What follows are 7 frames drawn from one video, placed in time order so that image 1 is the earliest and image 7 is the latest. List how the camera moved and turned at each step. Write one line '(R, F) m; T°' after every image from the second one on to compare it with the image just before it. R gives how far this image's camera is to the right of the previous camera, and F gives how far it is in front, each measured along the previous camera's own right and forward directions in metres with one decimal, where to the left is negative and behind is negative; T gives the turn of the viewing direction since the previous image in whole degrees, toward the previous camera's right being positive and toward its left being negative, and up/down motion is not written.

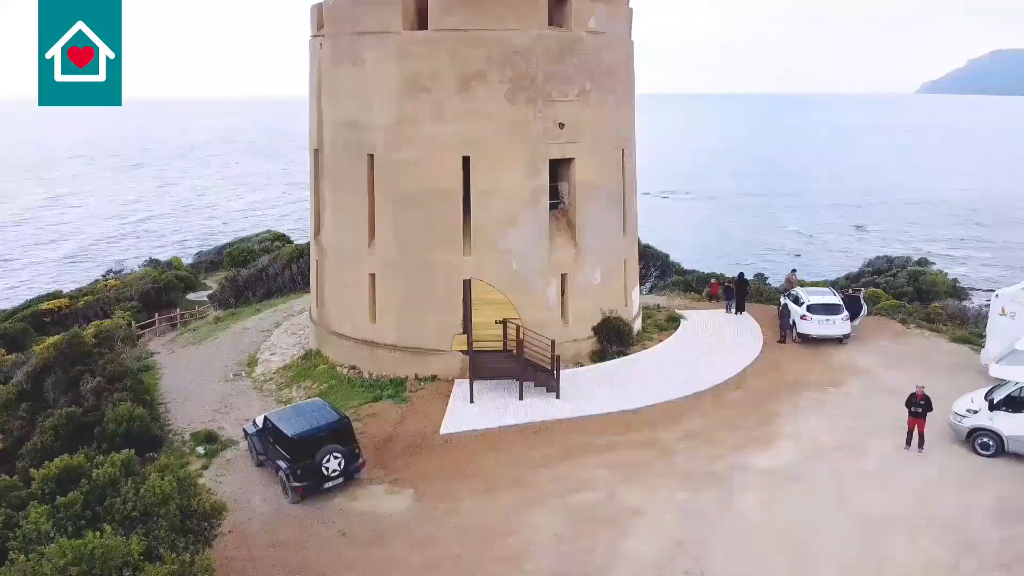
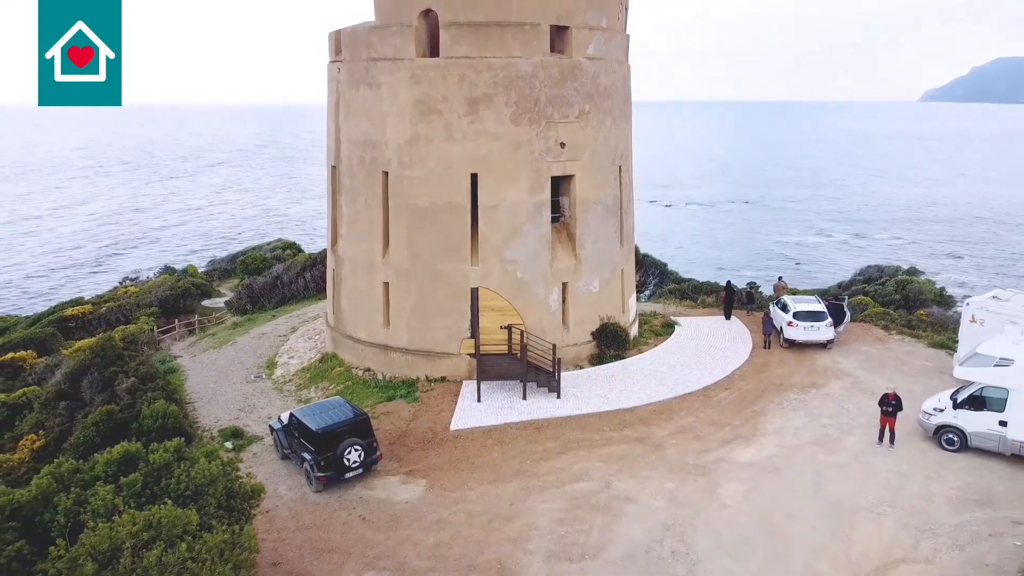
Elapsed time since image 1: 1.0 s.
(0.0, -1.0) m; 0°
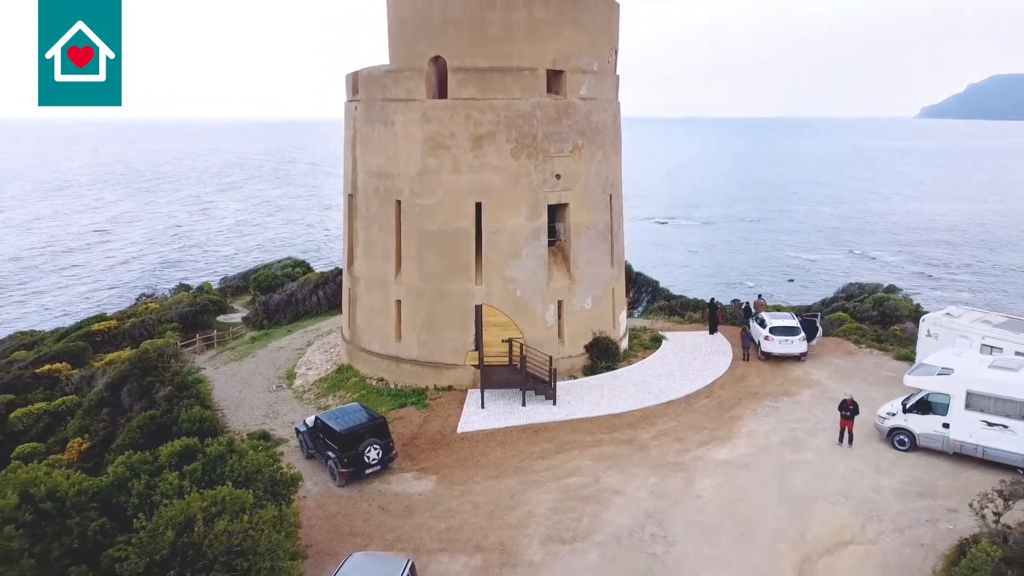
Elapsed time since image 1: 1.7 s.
(0.0, -1.5) m; 0°
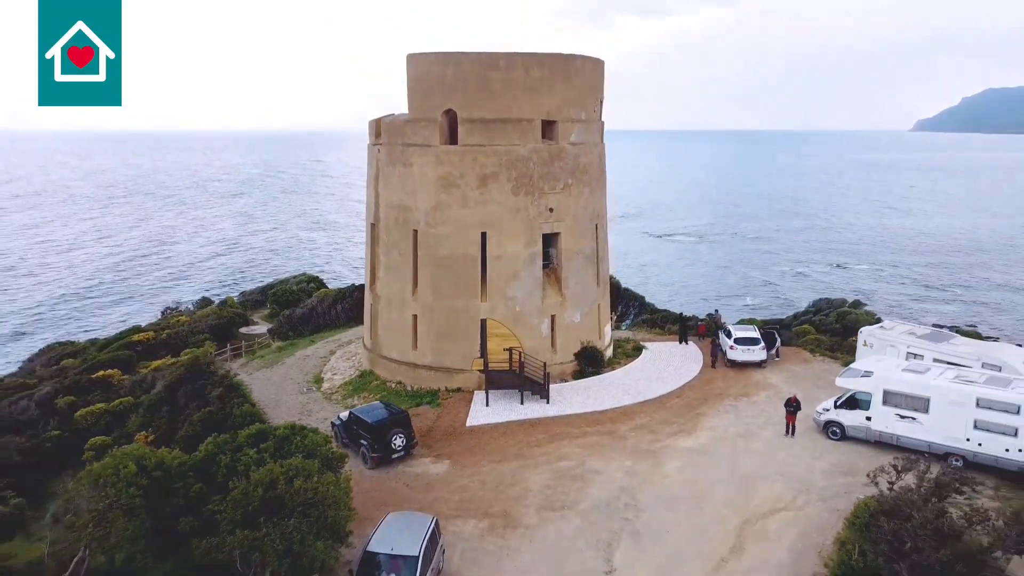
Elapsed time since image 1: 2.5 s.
(-0.1, -2.7) m; 0°
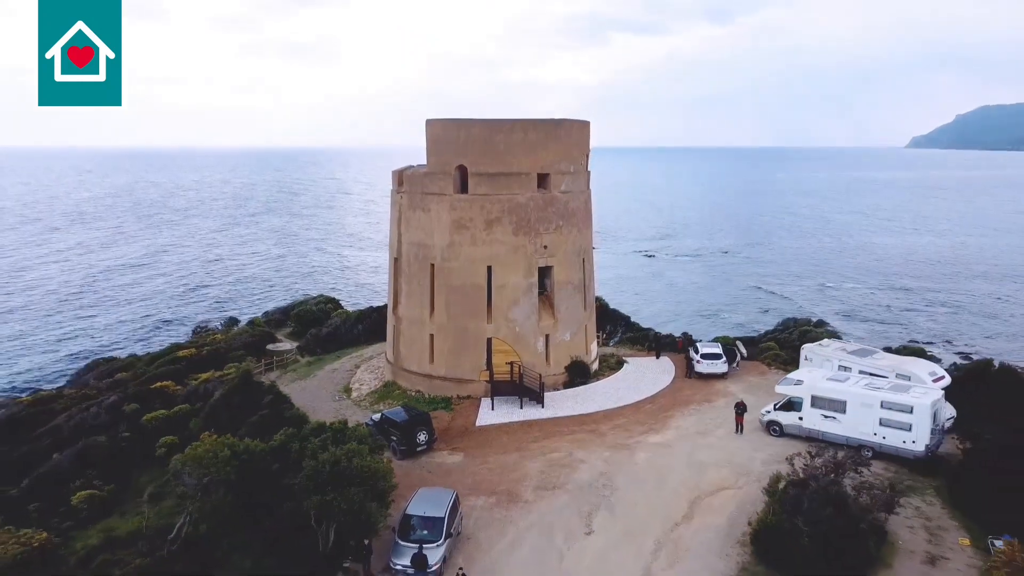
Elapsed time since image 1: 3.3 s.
(-0.1, -3.7) m; 0°
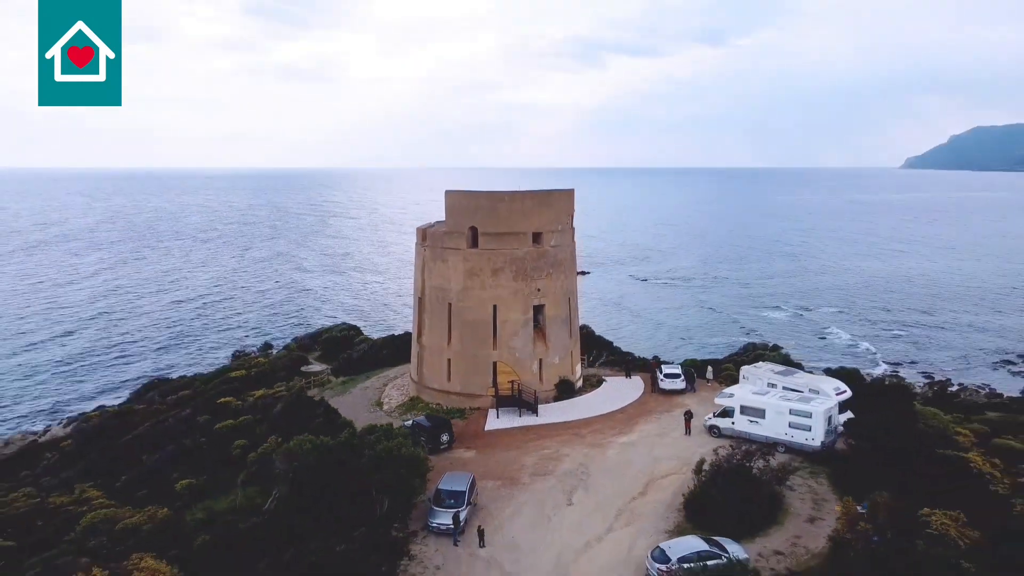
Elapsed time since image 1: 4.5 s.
(-0.1, -5.9) m; 0°
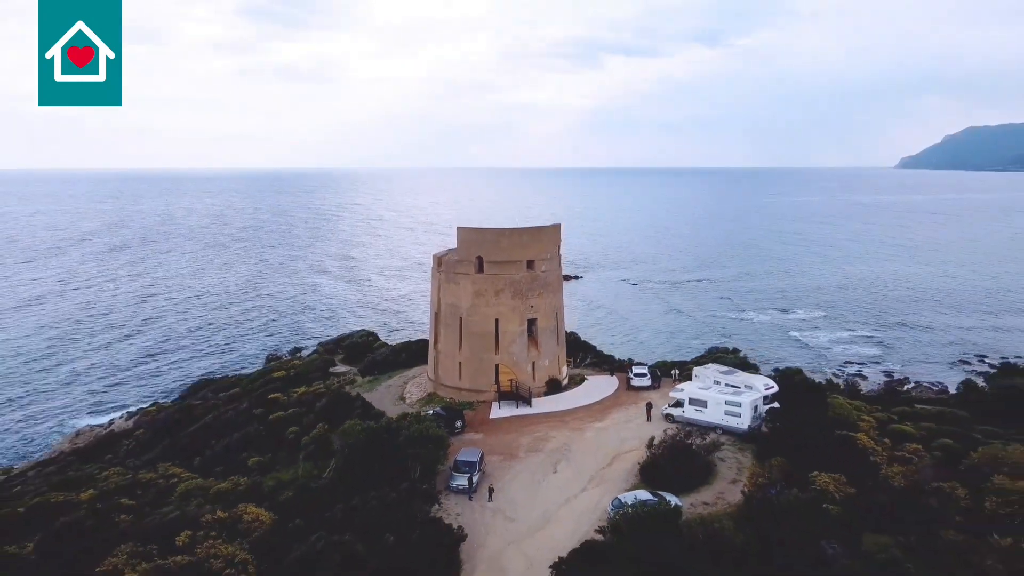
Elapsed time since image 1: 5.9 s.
(+0.1, -6.8) m; 0°
